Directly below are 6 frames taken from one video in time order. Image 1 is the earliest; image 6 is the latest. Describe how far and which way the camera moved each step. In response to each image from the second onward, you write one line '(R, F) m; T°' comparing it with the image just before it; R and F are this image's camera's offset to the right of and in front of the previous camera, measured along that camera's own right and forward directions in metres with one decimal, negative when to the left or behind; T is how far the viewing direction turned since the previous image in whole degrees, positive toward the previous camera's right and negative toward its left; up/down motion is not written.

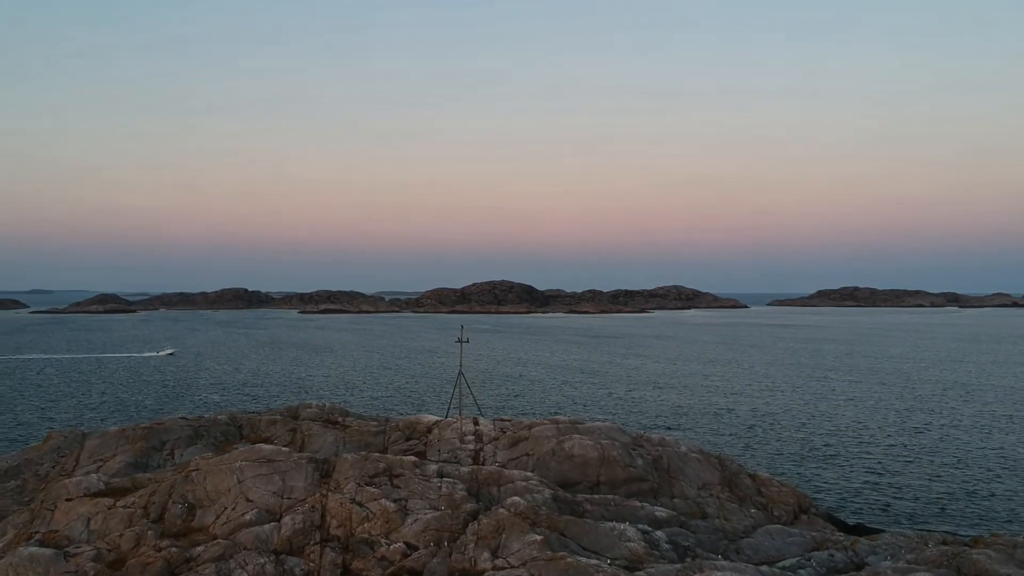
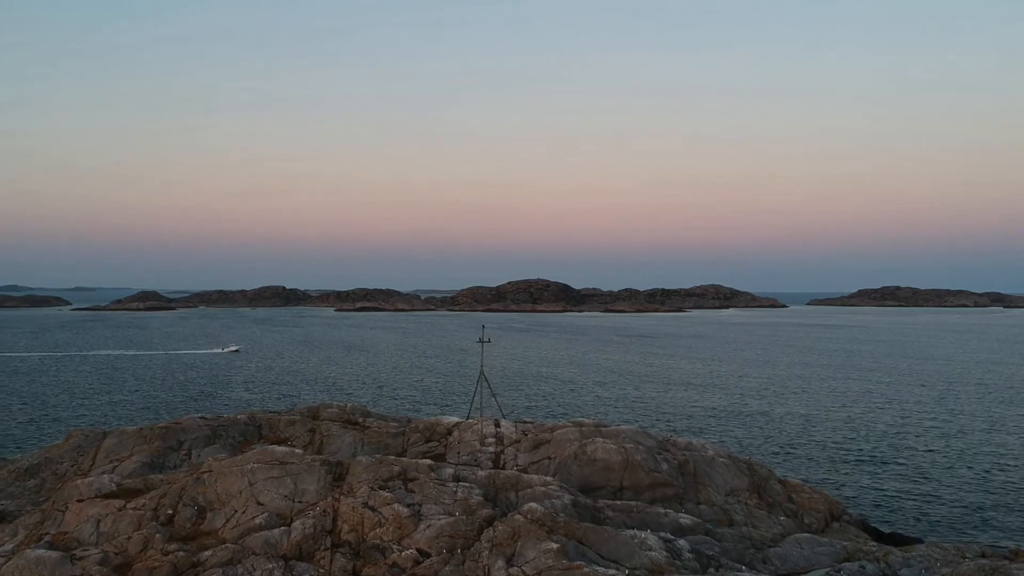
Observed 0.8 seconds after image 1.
(+0.3, +0.5) m; -3°
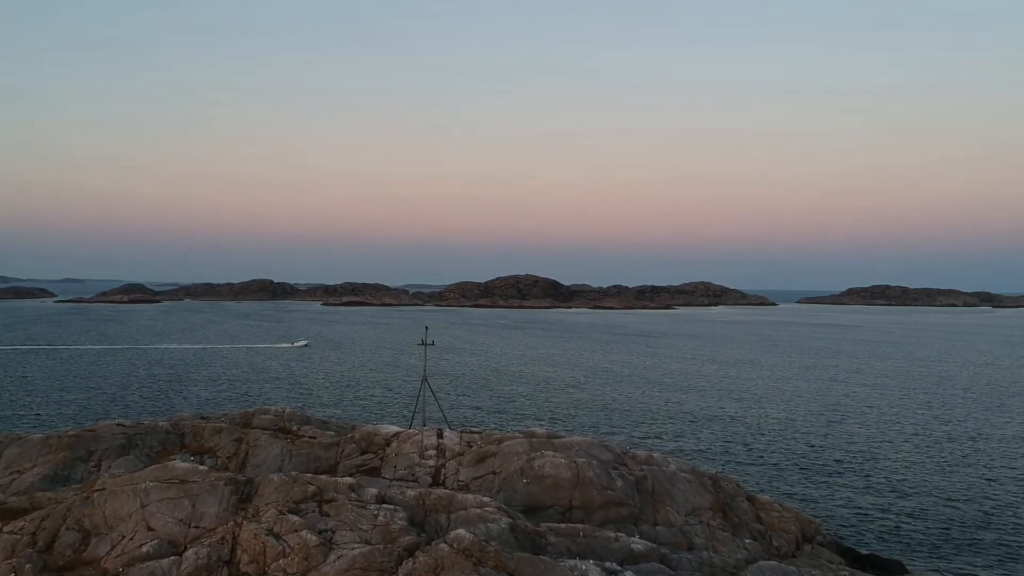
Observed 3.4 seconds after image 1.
(+1.1, +1.2) m; +1°
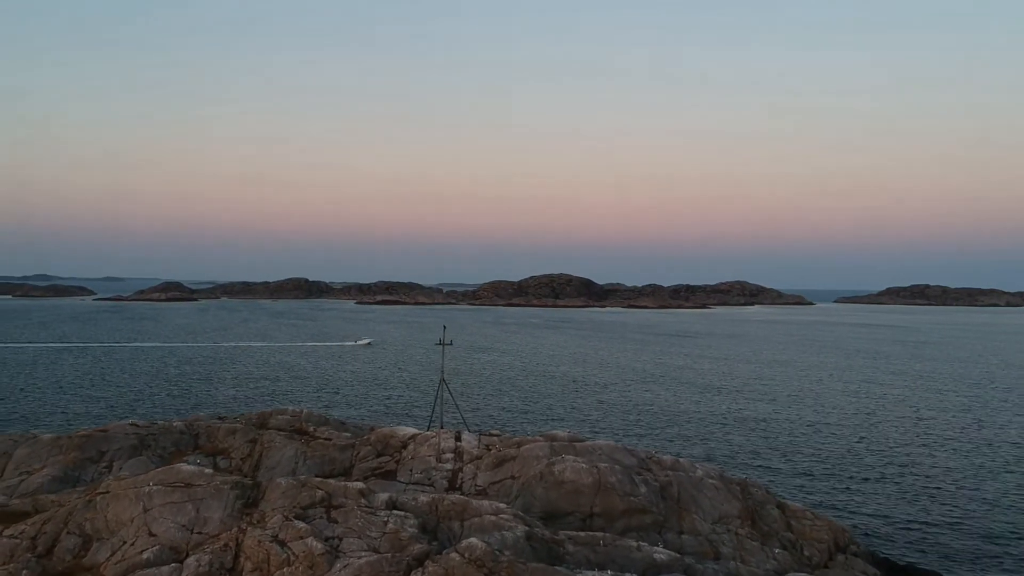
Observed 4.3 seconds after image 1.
(+0.3, +0.6) m; -3°
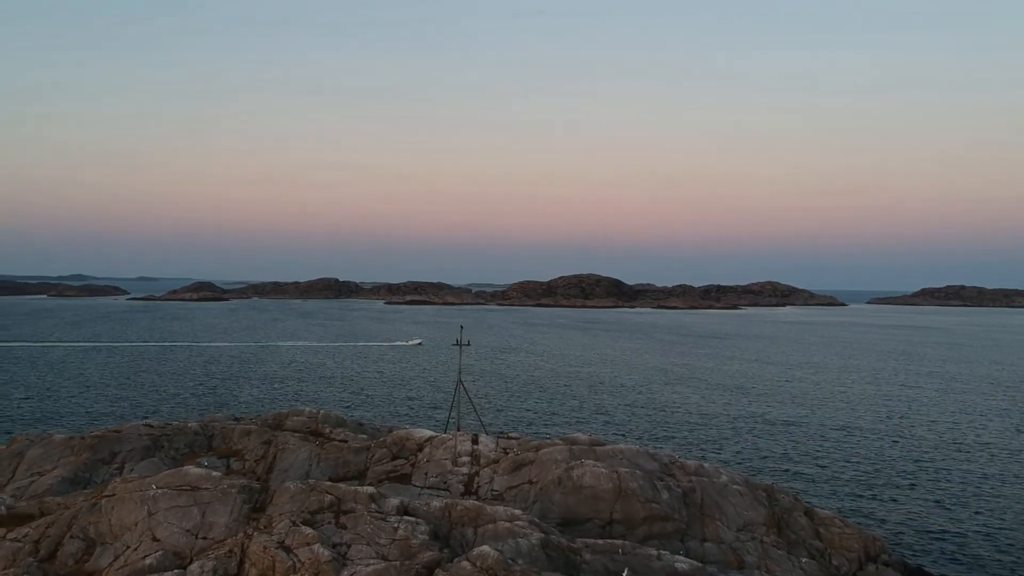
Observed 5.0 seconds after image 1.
(+0.2, +0.5) m; -2°
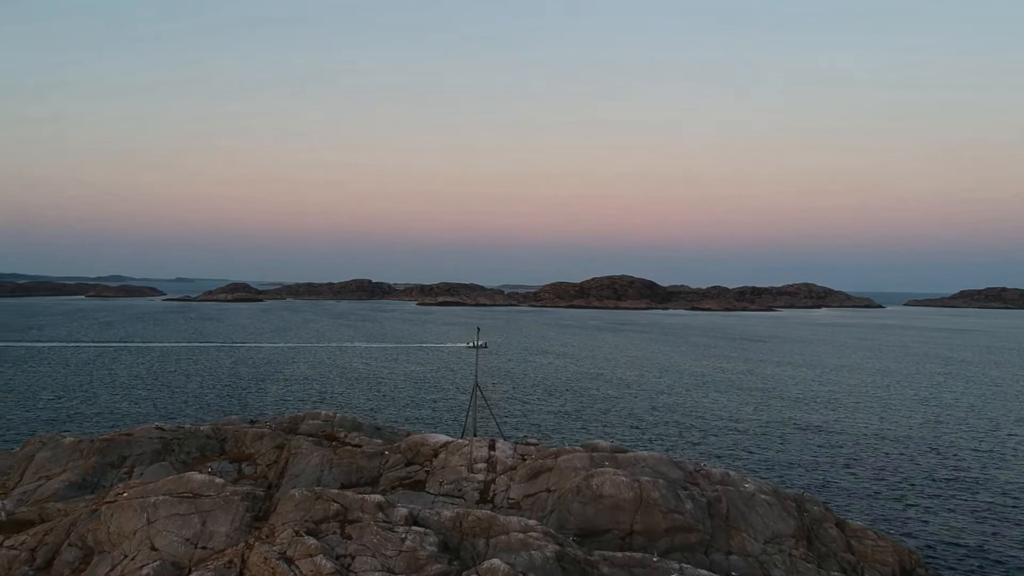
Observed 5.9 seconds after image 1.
(+0.3, +0.6) m; -2°
